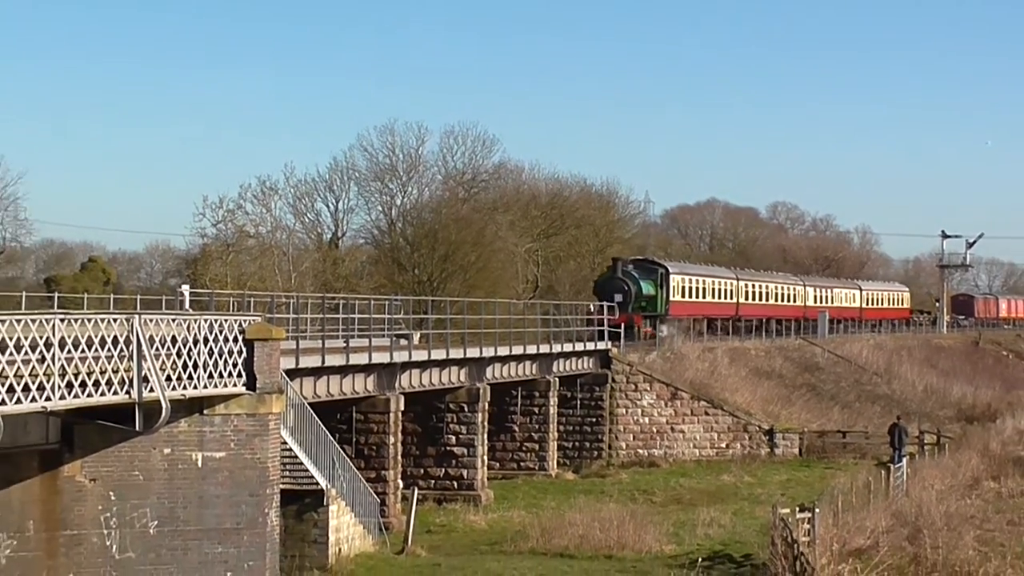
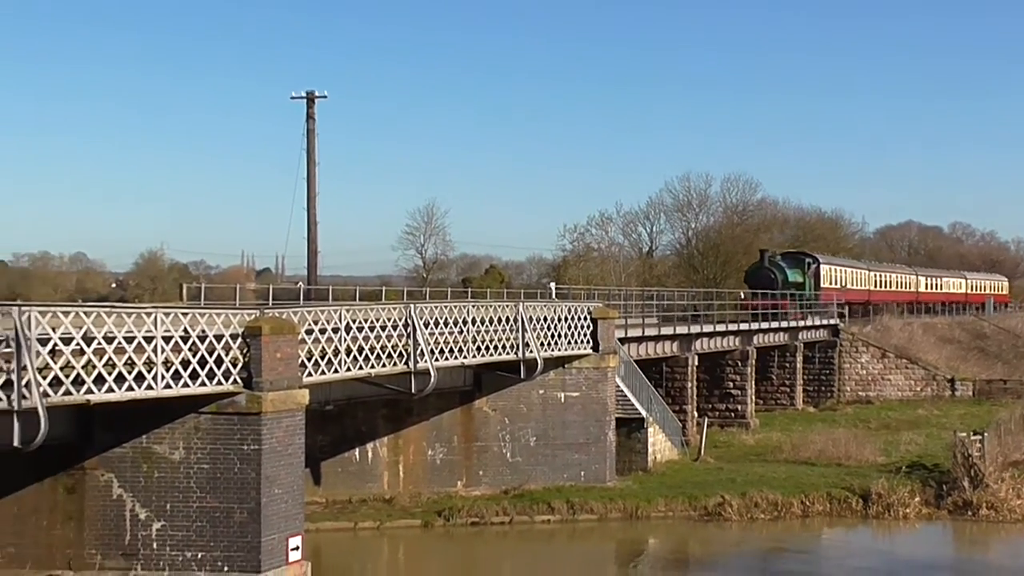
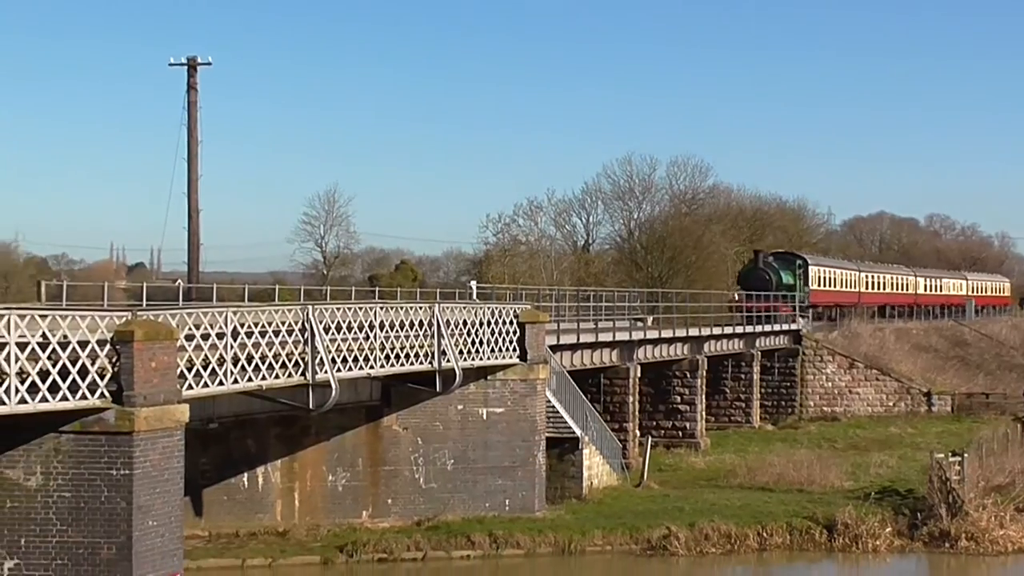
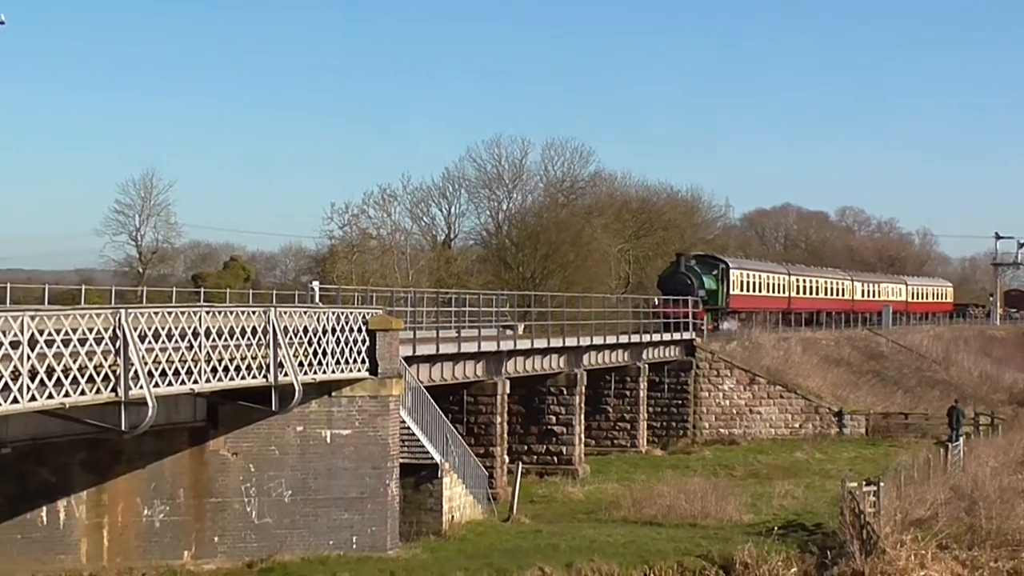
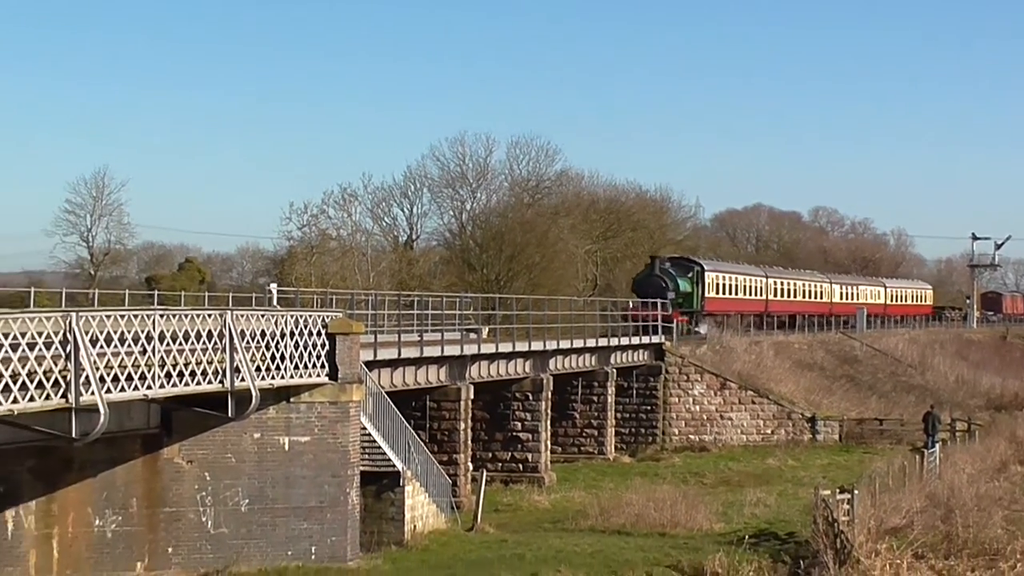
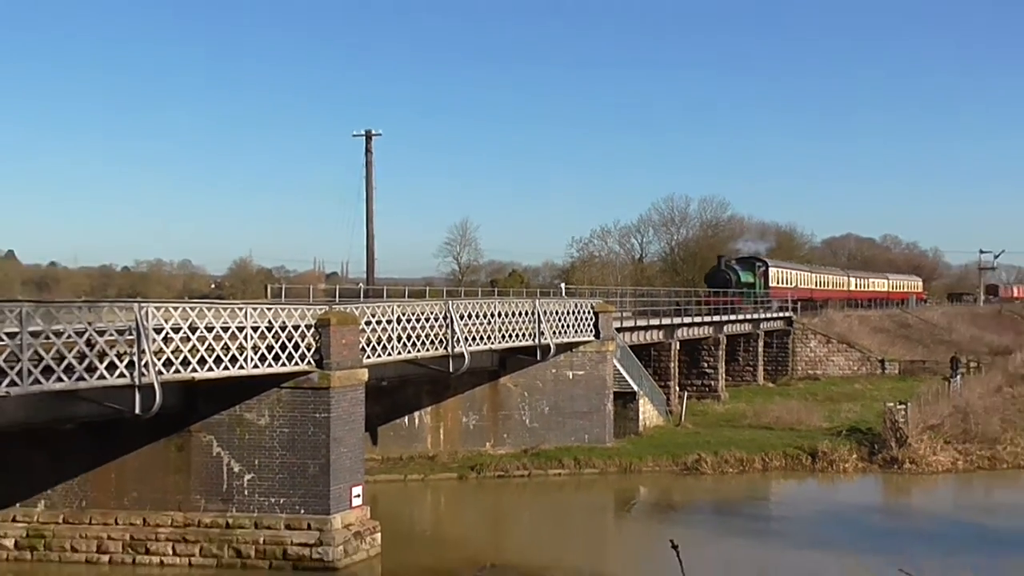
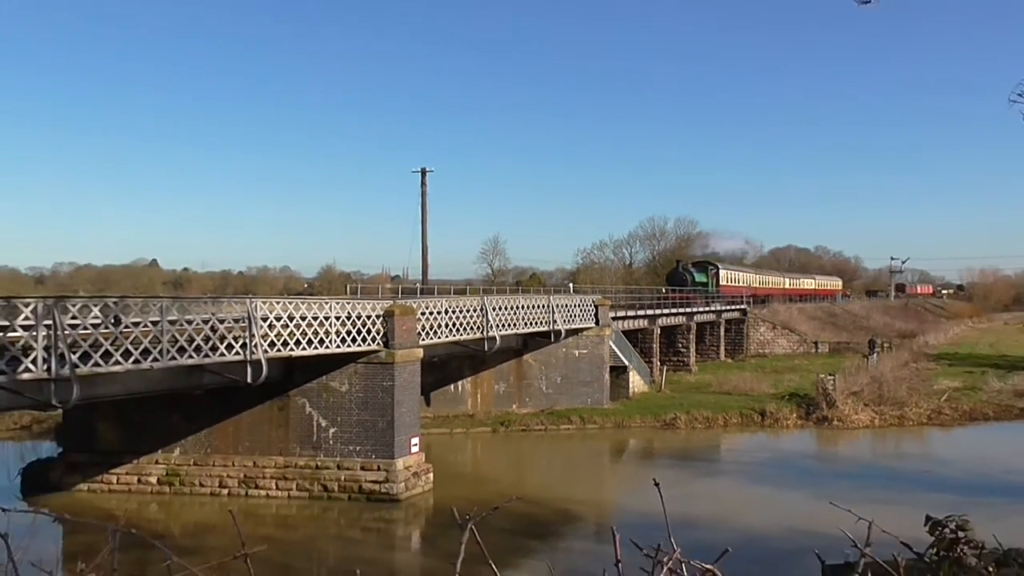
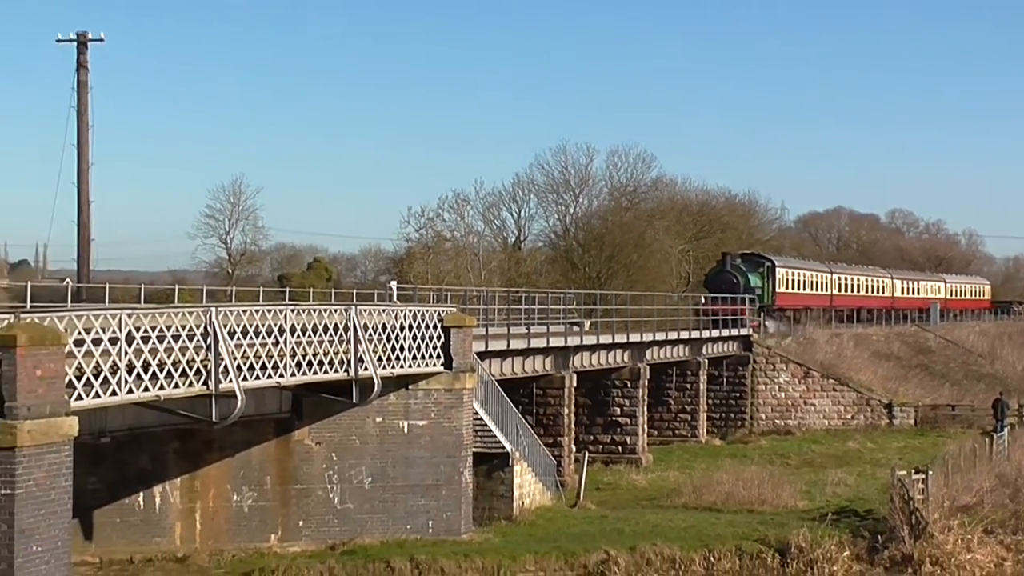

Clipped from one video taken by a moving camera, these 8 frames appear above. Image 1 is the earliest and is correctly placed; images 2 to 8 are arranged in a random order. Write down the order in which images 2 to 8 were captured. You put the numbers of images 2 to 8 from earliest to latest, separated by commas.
5, 4, 8, 3, 2, 6, 7
